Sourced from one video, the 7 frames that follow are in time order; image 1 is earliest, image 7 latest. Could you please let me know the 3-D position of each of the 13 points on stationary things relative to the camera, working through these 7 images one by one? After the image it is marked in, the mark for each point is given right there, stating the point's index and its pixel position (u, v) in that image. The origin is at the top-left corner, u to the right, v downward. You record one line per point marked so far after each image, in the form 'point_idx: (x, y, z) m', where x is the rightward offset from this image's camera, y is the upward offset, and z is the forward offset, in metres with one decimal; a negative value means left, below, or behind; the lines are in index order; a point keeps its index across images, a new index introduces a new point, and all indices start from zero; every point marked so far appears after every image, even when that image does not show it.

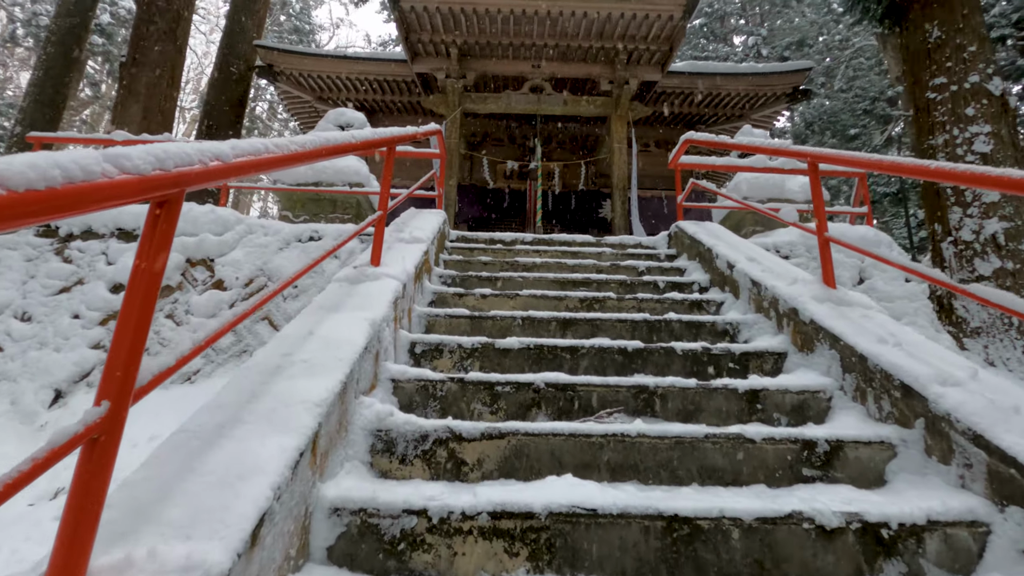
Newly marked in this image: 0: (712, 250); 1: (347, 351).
0: (+1.2, +0.2, +3.3) m
1: (-0.5, -0.2, +1.7) m
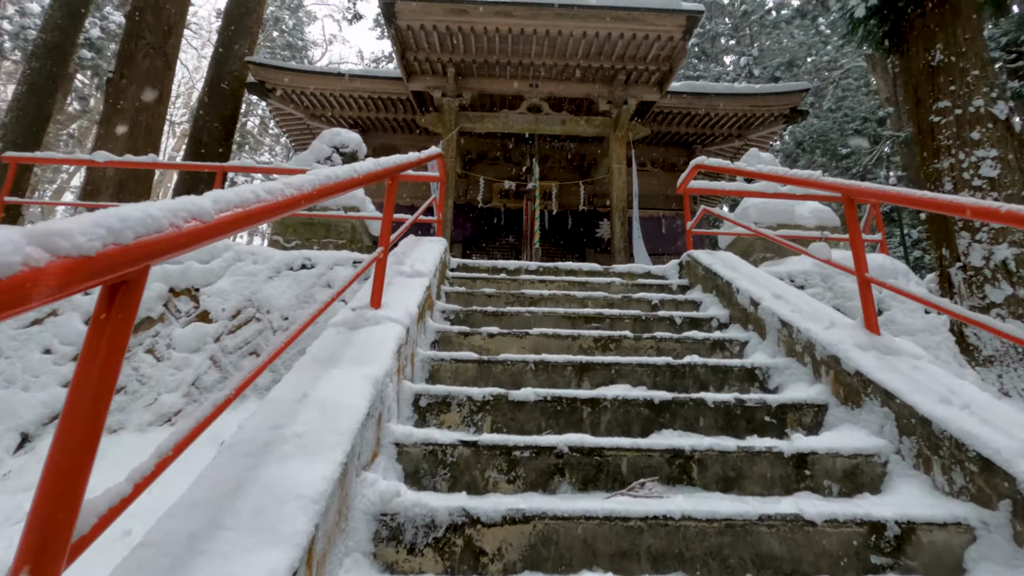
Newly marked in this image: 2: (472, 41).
0: (+1.3, 0.0, +3.1) m
1: (-0.4, -0.4, +1.4) m
2: (-0.6, +3.6, +7.8) m
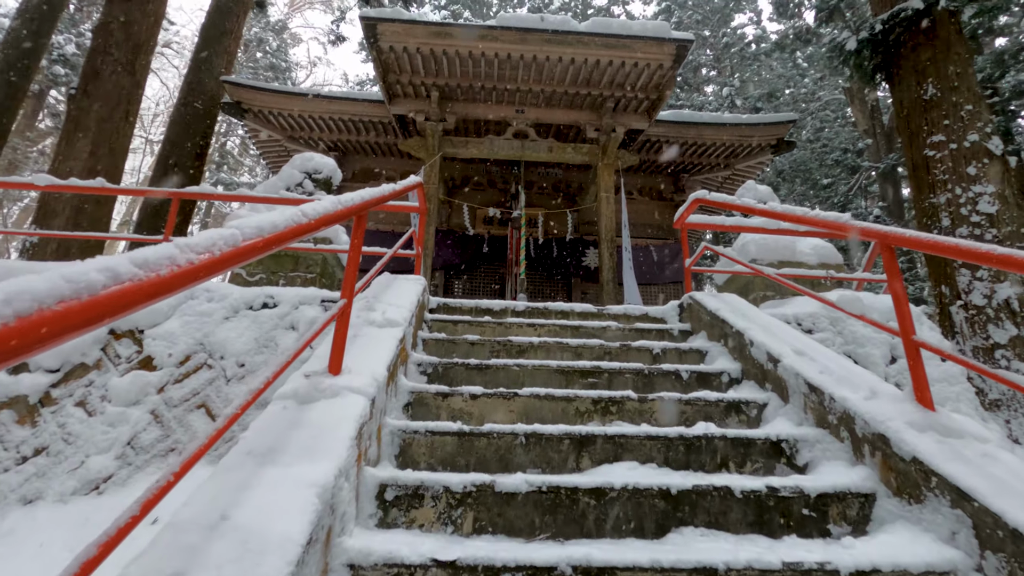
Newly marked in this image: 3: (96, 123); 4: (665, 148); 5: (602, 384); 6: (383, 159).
0: (+1.2, -0.2, +2.8) m
1: (-0.5, -0.5, +1.0) m
2: (-0.8, +3.1, +7.5) m
3: (-5.5, +2.2, +7.1) m
4: (+2.8, +2.5, +9.8) m
5: (+0.5, -0.5, +2.7) m
6: (-2.6, +2.6, +10.9) m
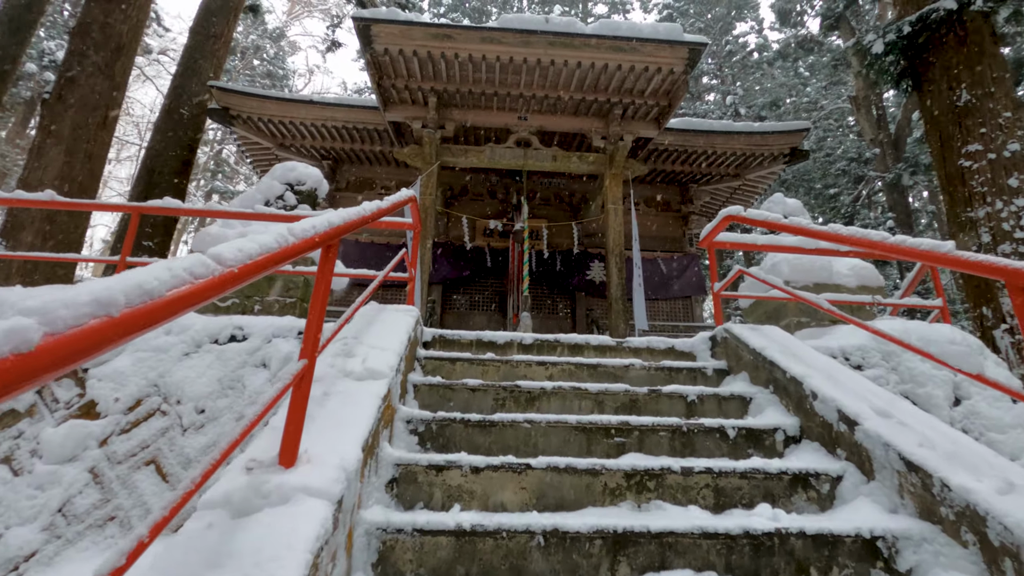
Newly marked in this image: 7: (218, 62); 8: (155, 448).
0: (+1.2, -0.4, +2.3) m
1: (-0.4, -0.7, +0.6) m
2: (-0.7, +2.9, +7.1) m
3: (-5.5, +2.0, +6.7) m
4: (+2.8, +2.3, +9.3) m
5: (+0.5, -0.6, +2.2) m
6: (-2.6, +2.3, +10.4) m
7: (-4.7, +3.6, +8.6) m
8: (-1.8, -0.8, +2.7) m
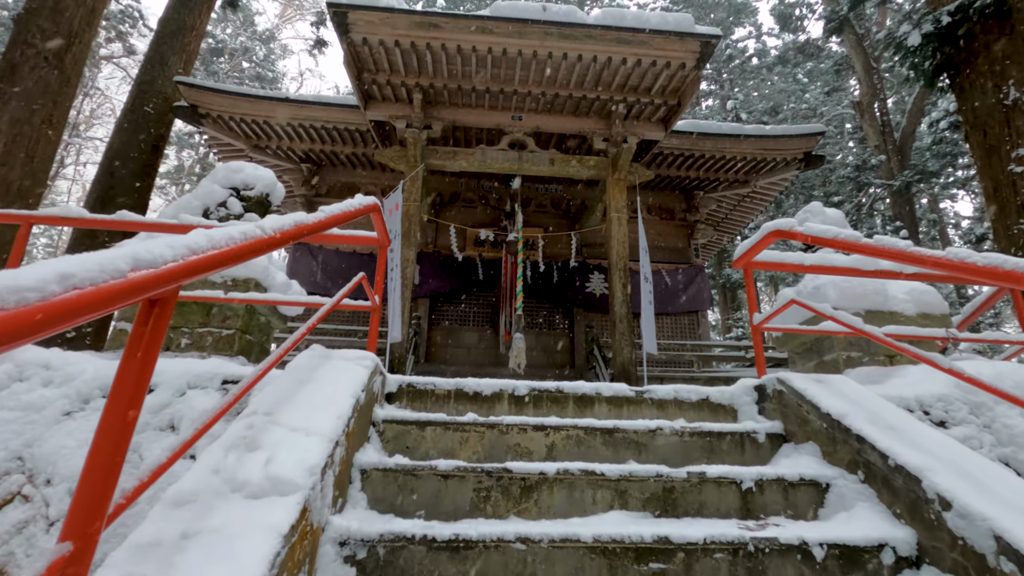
0: (+1.2, -0.6, +1.6) m
1: (-0.4, -0.8, -0.2) m
2: (-0.8, +2.7, +6.4) m
3: (-5.5, +1.8, +5.9) m
4: (+2.7, +2.0, +8.7) m
5: (+0.5, -0.8, +1.5) m
6: (-2.7, +2.1, +9.7) m
7: (-4.7, +3.4, +7.8) m
8: (-1.8, -0.9, +1.9) m
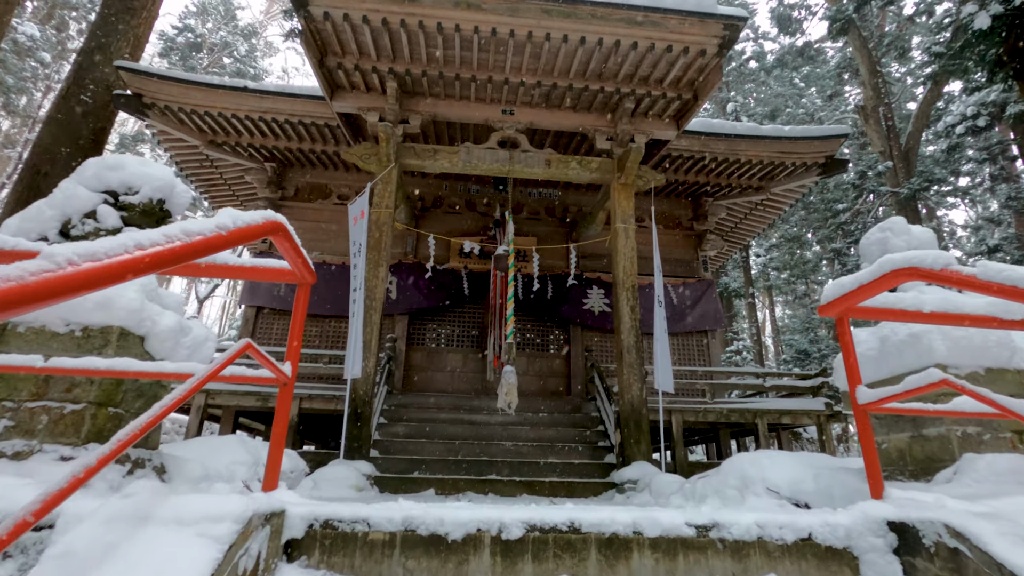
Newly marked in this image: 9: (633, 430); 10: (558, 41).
0: (+1.2, -0.8, +0.6) m
1: (-0.4, -1.0, -1.2) m
2: (-0.9, +2.5, +5.4) m
3: (-5.6, +1.6, +4.9) m
4: (+2.5, +1.8, +7.8) m
5: (+0.4, -1.0, +0.5) m
6: (-2.8, +1.8, +8.7) m
7: (-4.9, +3.2, +6.8) m
8: (-1.8, -1.1, +0.9) m
9: (+1.2, -1.4, +5.3) m
10: (+0.5, +2.5, +5.4) m
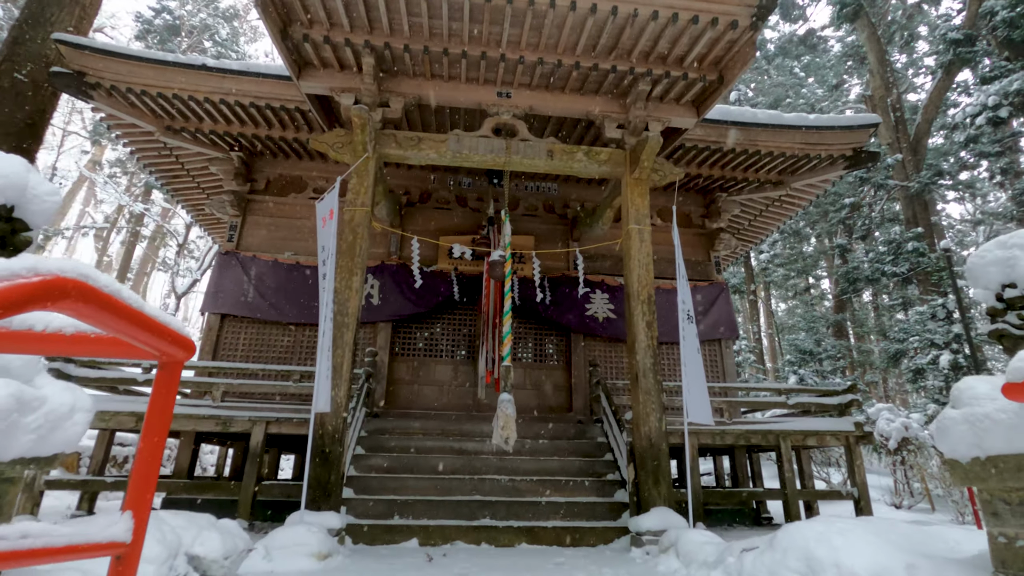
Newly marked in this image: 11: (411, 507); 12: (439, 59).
0: (+1.2, -1.0, -0.1) m
1: (-0.3, -1.2, -1.9) m
2: (-0.9, +2.3, +4.6) m
3: (-5.6, +1.5, +4.0) m
4: (+2.5, +1.7, +7.0) m
5: (+0.5, -1.2, -0.2) m
6: (-2.9, +1.8, +7.9) m
7: (-4.9, +3.1, +5.9) m
8: (-1.8, -1.3, +0.1) m
9: (+1.2, -1.5, +4.6) m
10: (+0.4, +2.3, +4.5) m
11: (-0.9, -1.9, +4.6) m
12: (-0.7, +2.2, +5.2) m
